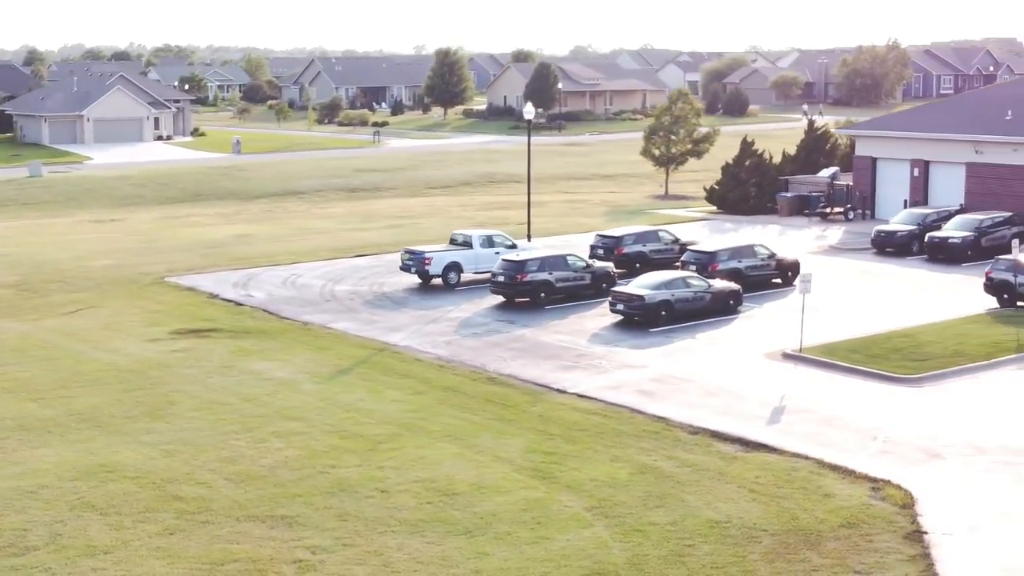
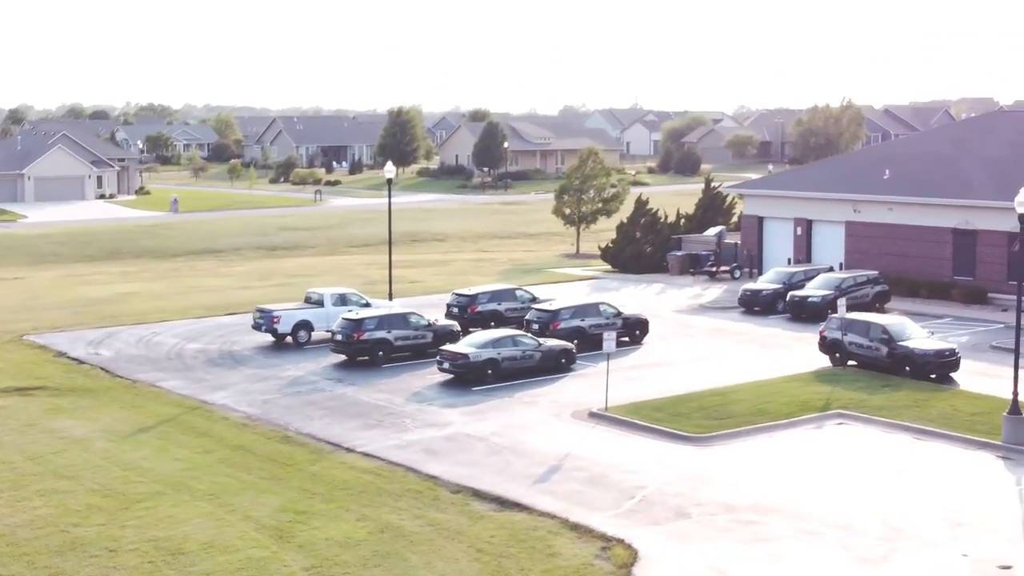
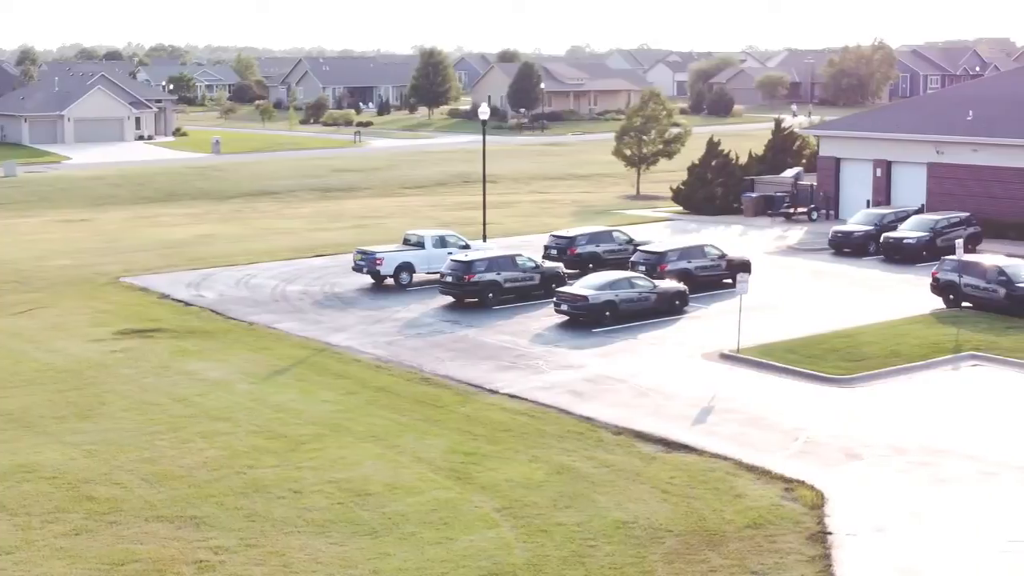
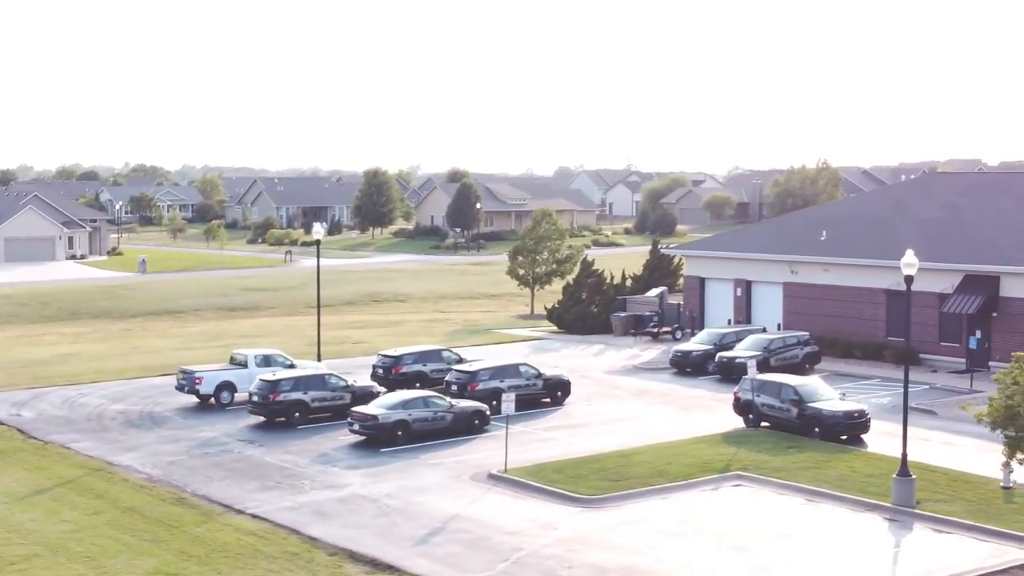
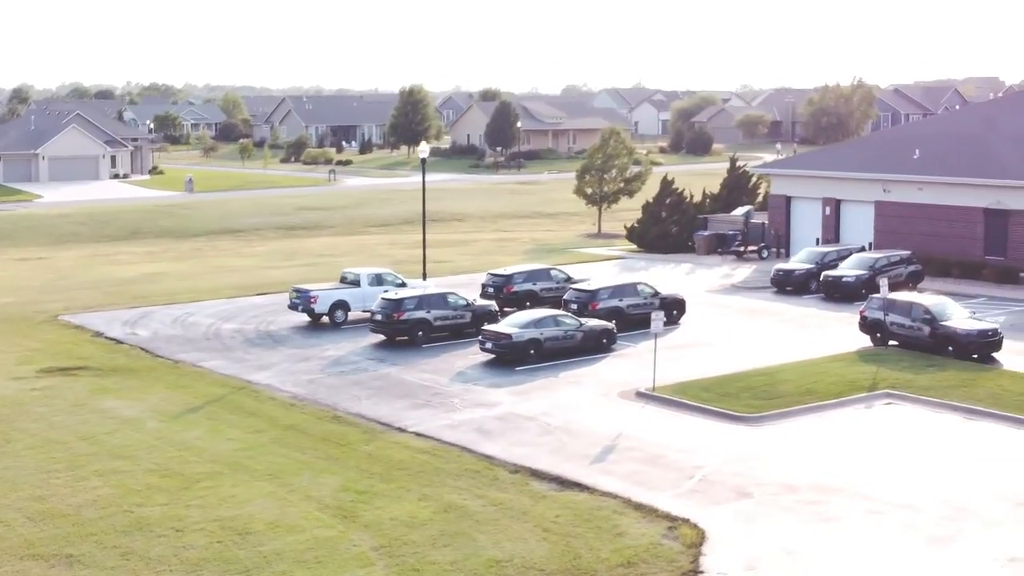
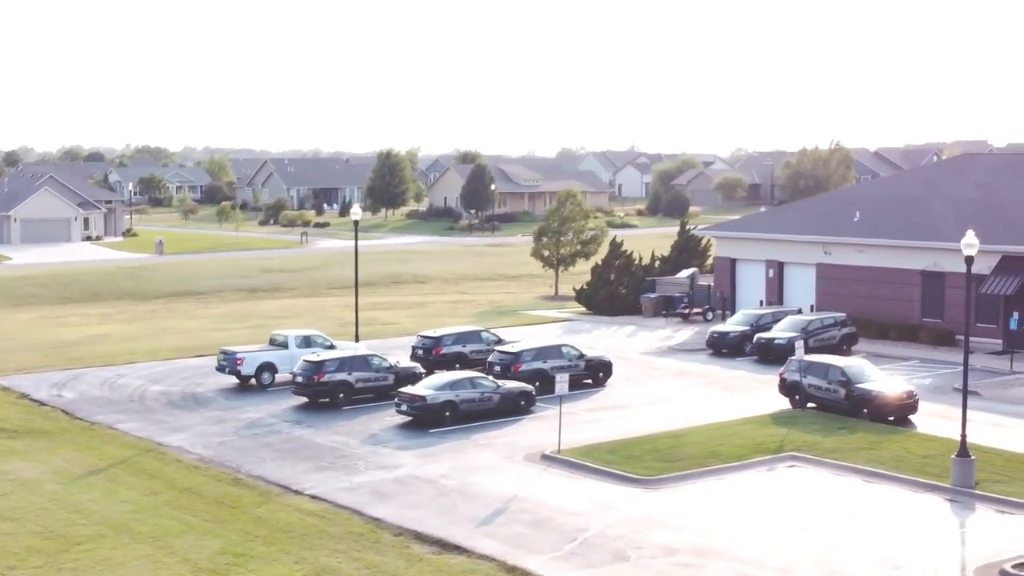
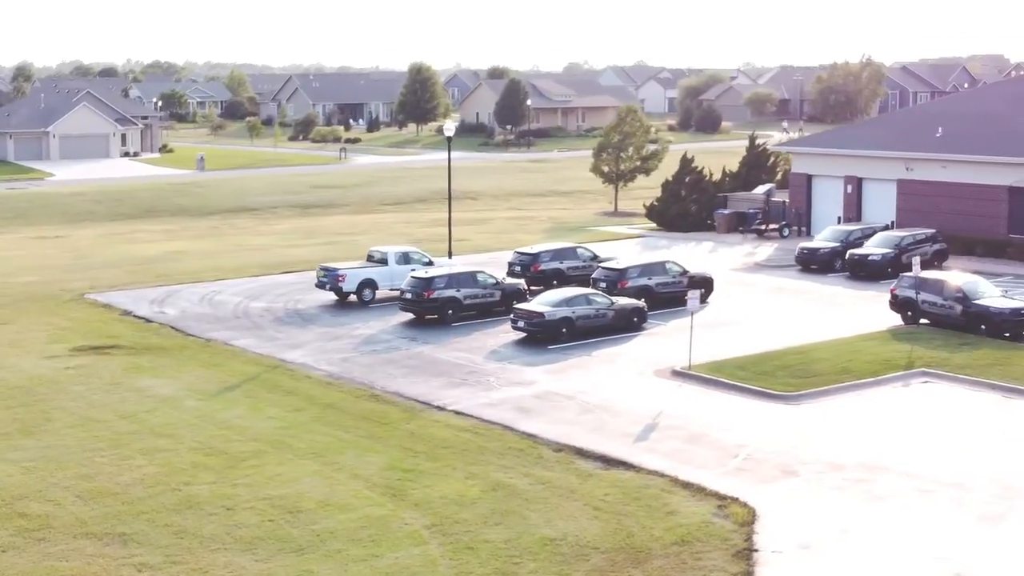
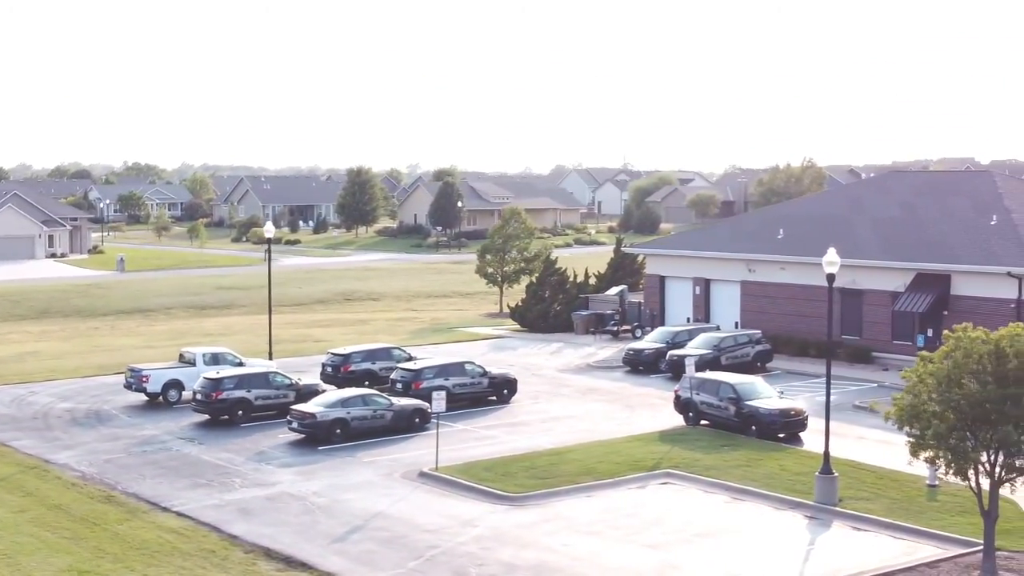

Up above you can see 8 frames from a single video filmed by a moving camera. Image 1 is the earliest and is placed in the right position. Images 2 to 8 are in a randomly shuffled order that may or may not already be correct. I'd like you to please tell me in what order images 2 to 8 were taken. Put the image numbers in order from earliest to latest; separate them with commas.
3, 7, 5, 2, 6, 4, 8
